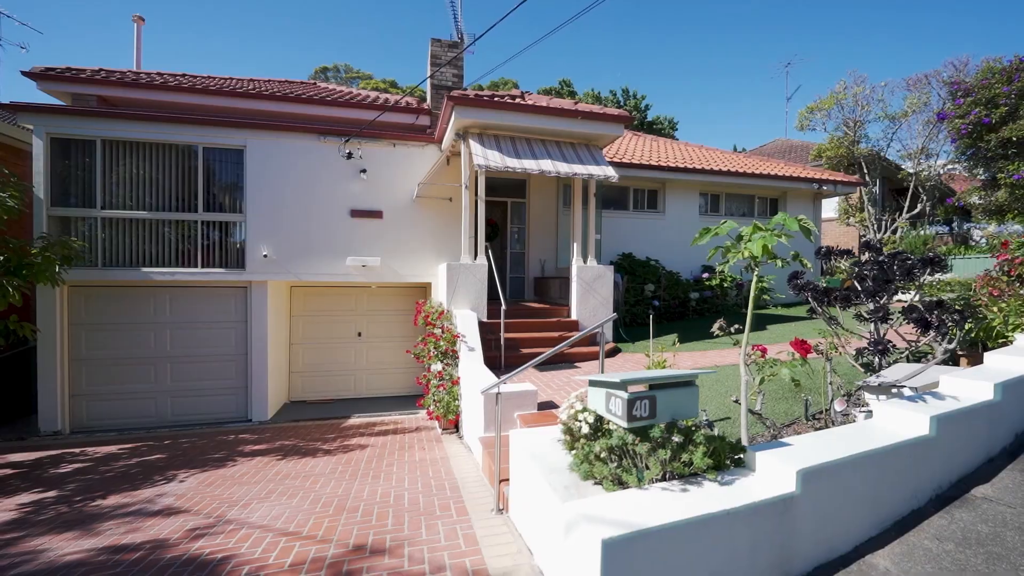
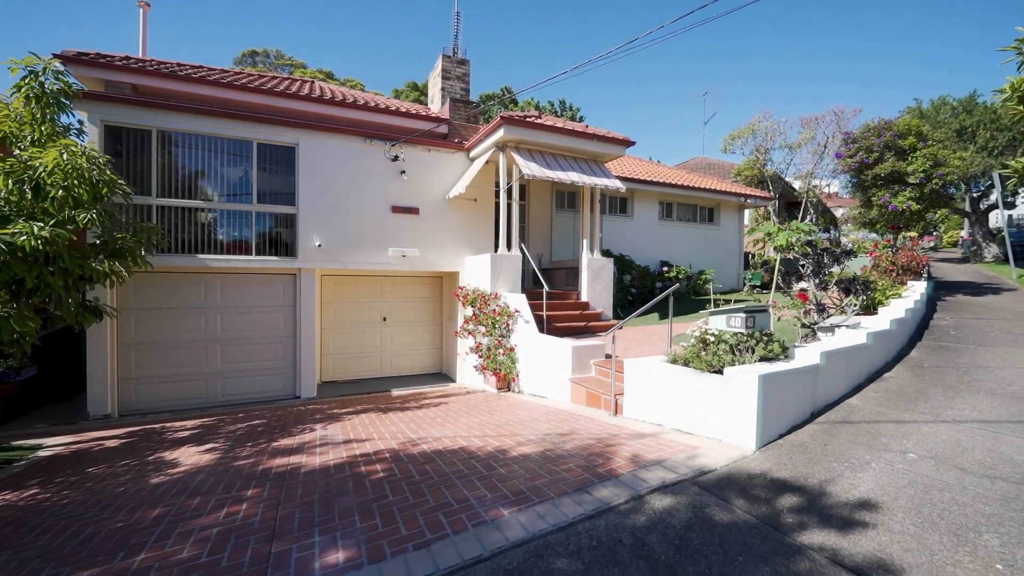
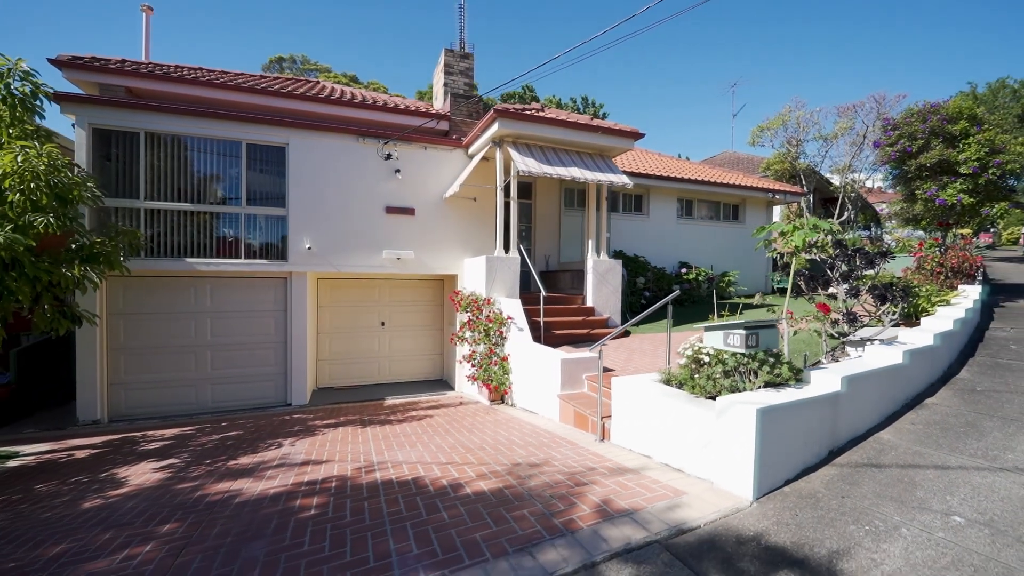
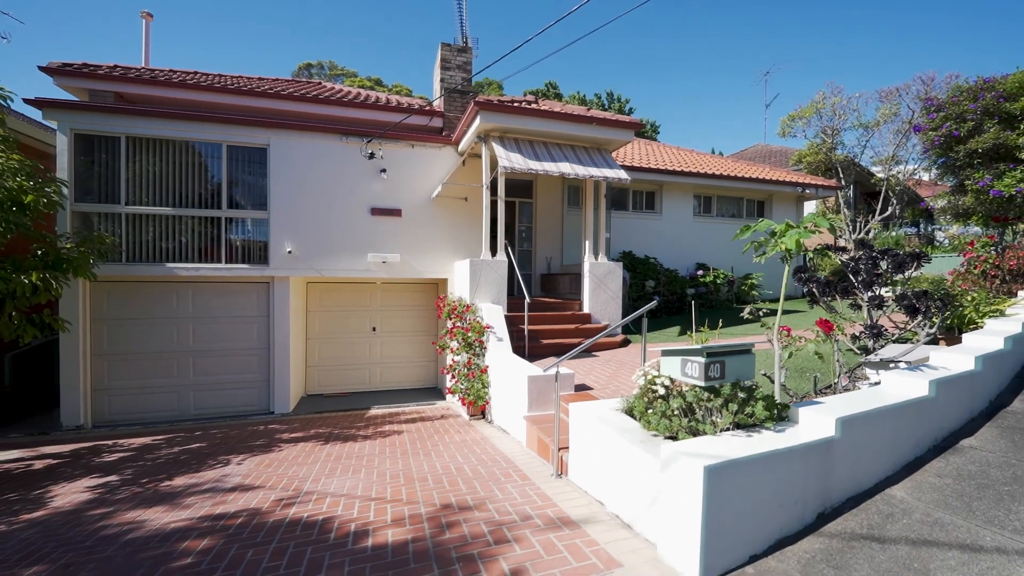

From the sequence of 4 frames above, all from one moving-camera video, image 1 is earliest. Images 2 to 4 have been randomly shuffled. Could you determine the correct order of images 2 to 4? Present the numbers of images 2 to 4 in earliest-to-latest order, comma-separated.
4, 3, 2
